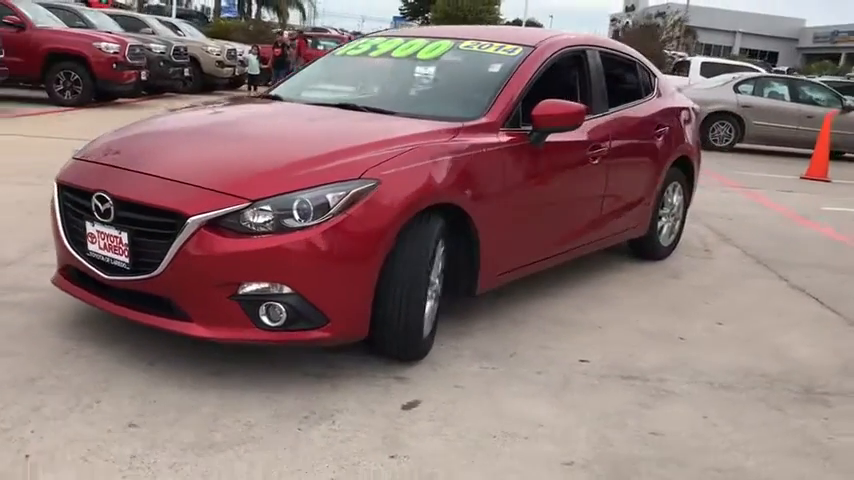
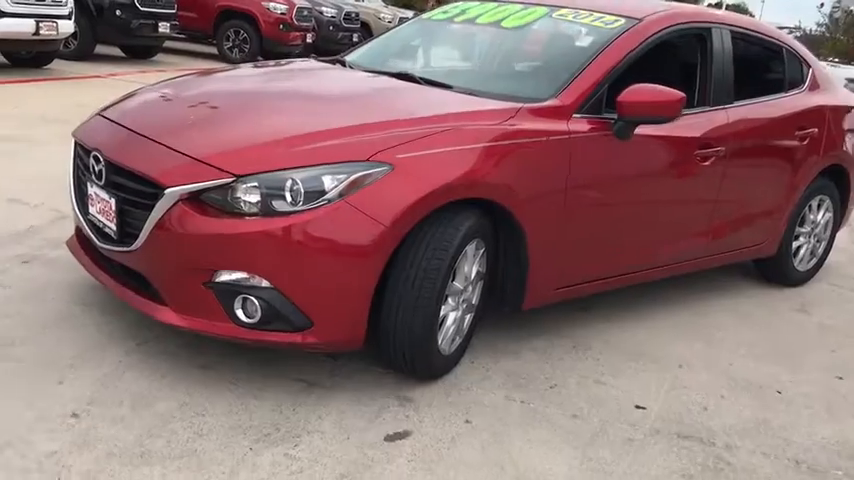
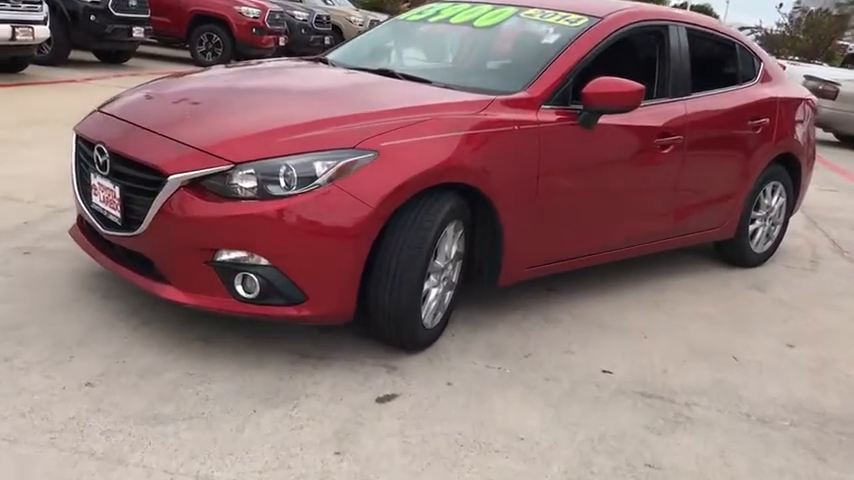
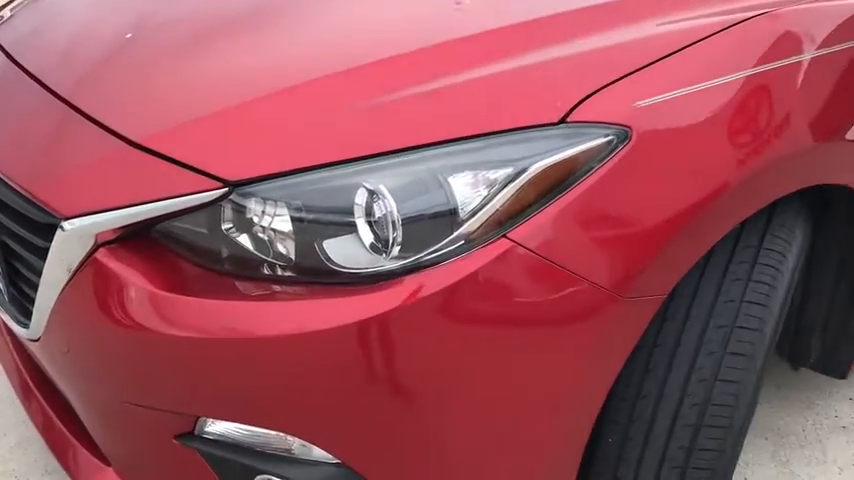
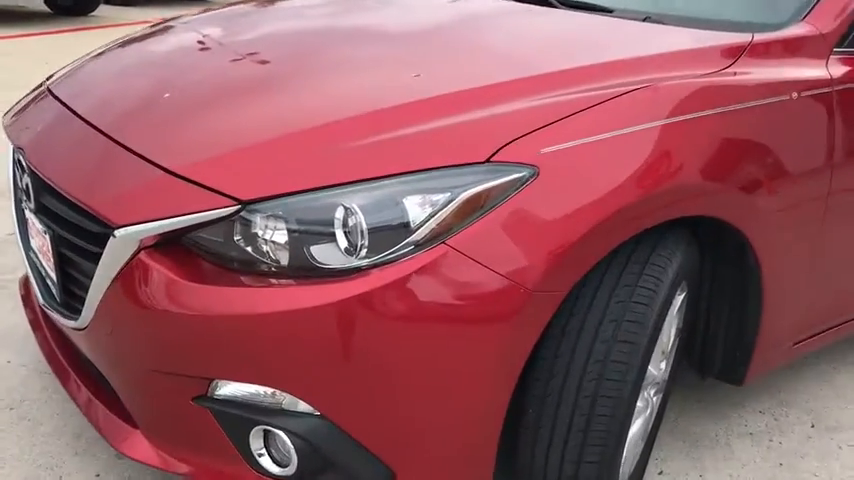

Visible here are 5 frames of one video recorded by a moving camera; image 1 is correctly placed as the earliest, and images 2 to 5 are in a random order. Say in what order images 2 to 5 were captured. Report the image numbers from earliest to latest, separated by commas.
3, 2, 5, 4
